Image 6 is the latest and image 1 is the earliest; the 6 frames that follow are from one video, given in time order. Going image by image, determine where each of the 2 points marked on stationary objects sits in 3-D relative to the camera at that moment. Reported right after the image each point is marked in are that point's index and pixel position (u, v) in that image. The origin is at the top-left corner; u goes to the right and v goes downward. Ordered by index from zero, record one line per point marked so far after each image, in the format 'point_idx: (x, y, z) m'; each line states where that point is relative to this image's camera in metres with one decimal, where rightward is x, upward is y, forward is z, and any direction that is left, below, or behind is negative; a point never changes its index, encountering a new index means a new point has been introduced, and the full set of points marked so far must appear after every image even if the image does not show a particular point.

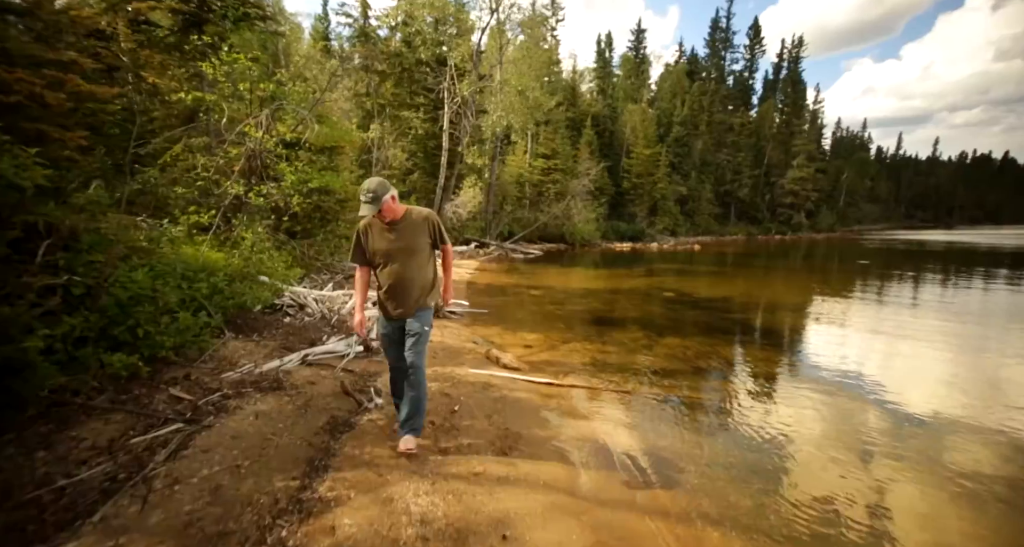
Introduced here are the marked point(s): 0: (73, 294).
0: (-3.6, -0.1, +3.9) m
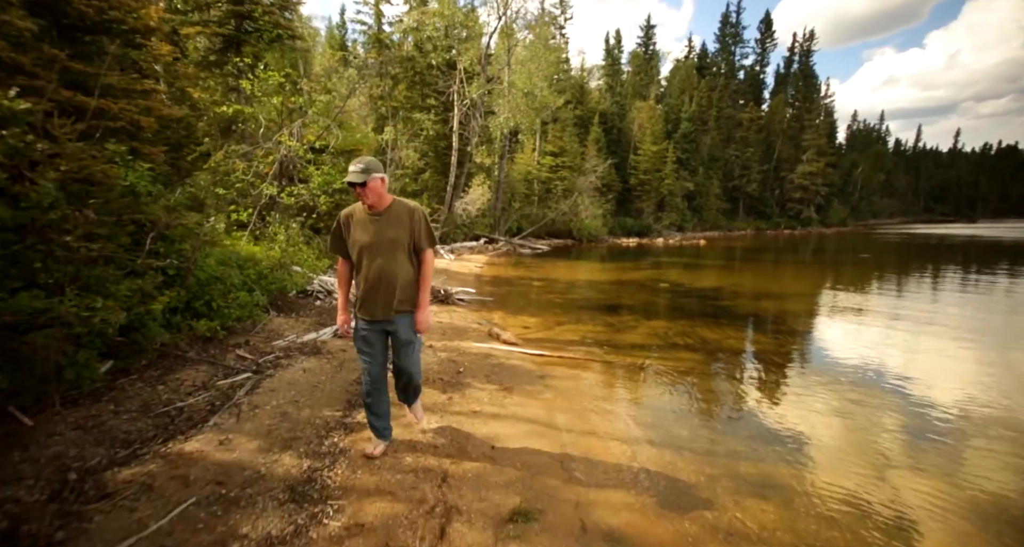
0: (-3.7, 0.0, +5.1) m
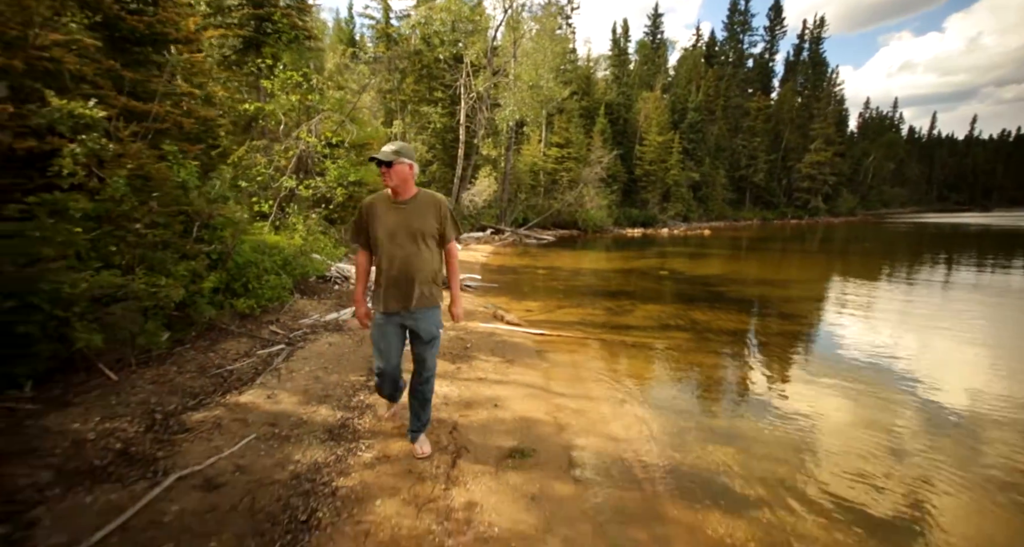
0: (-3.7, +0.2, +5.7) m
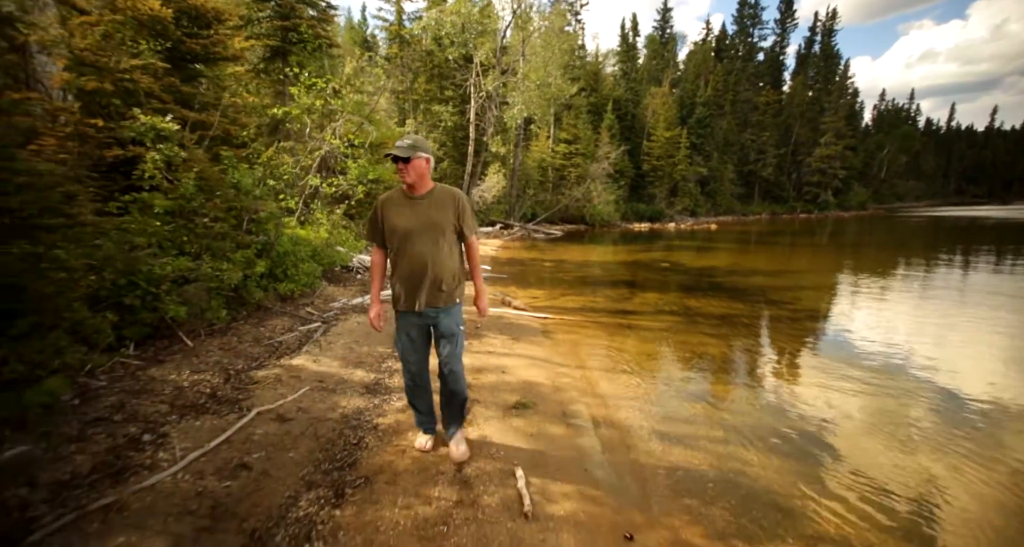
0: (-3.6, +0.4, +6.6) m
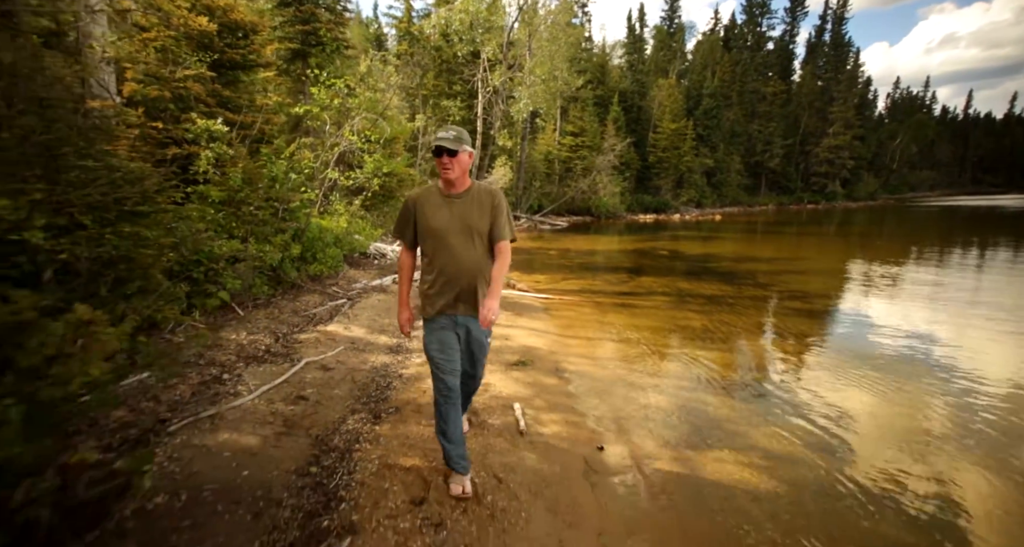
0: (-3.5, +0.6, +7.5) m
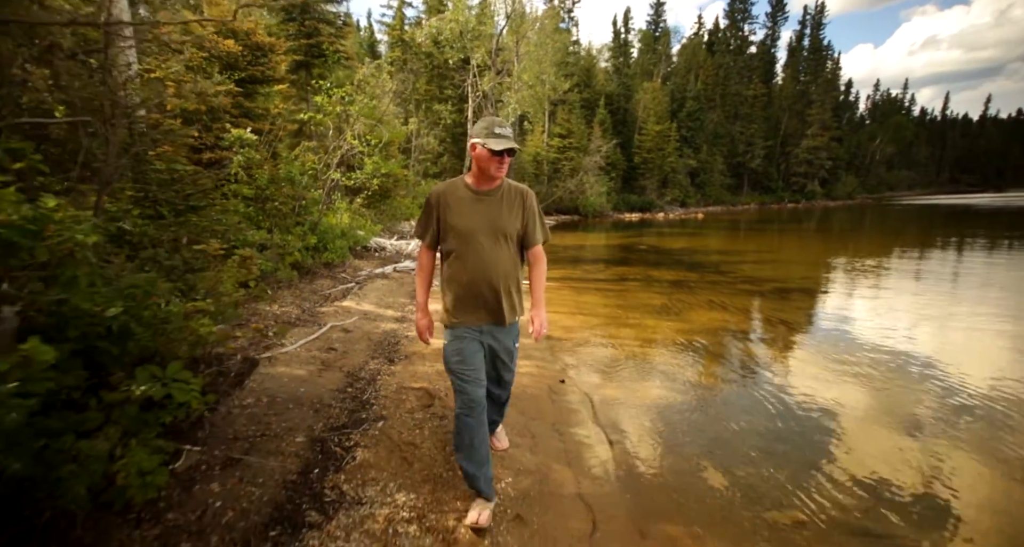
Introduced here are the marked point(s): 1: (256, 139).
0: (-3.8, +0.9, +8.6) m
1: (-4.3, +2.3, +7.8) m
